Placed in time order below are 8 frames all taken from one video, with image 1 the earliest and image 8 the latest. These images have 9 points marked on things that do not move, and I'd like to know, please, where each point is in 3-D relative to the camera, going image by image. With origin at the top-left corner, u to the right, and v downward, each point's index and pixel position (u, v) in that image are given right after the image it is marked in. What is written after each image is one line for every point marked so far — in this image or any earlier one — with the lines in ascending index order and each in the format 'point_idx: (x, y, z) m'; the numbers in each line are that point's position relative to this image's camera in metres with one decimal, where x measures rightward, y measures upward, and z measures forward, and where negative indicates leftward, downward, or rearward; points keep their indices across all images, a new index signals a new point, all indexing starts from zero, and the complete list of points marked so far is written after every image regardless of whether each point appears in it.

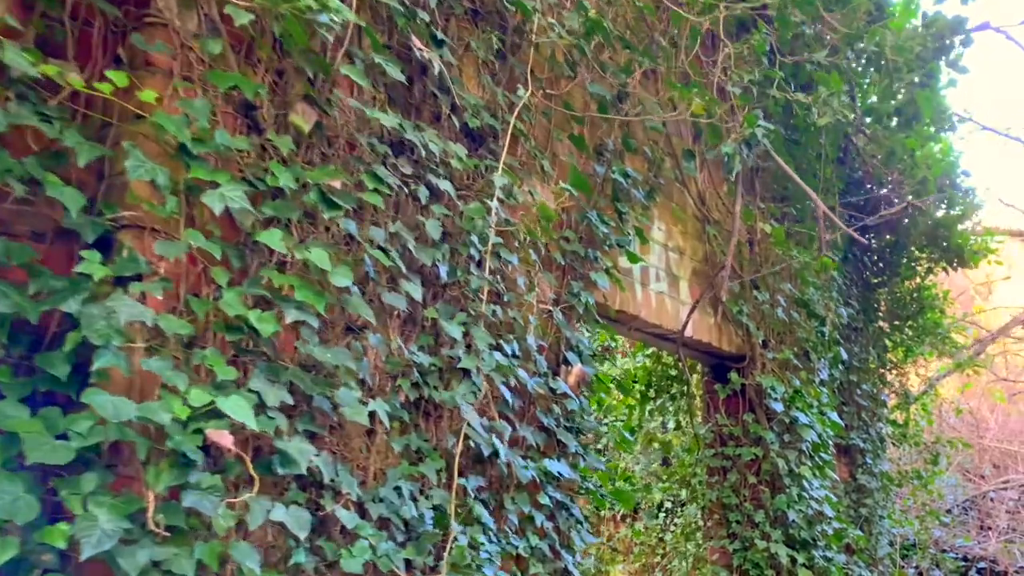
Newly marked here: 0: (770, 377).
0: (+0.9, -0.3, +2.9) m
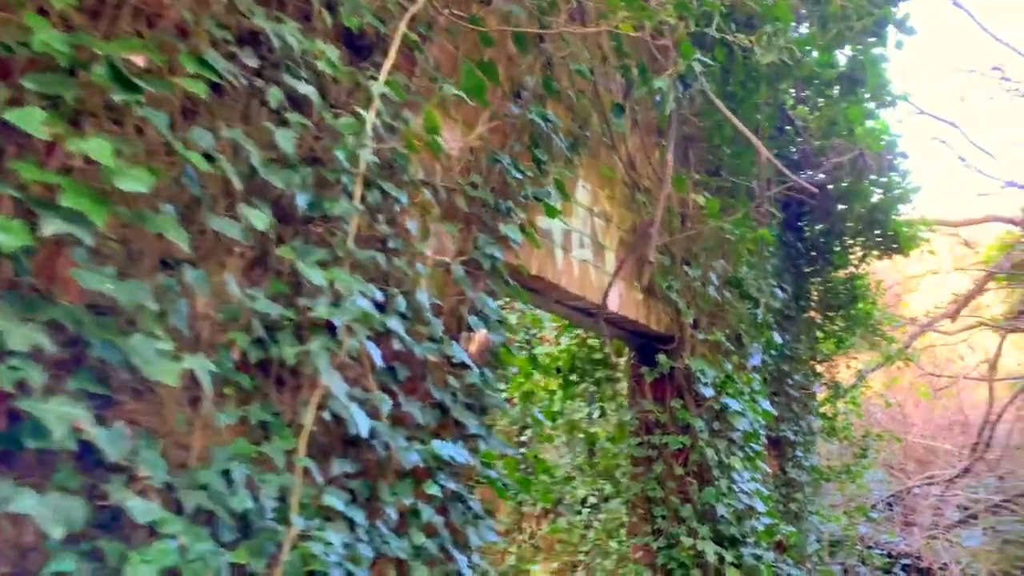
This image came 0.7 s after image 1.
0: (+0.6, -0.2, +2.7) m
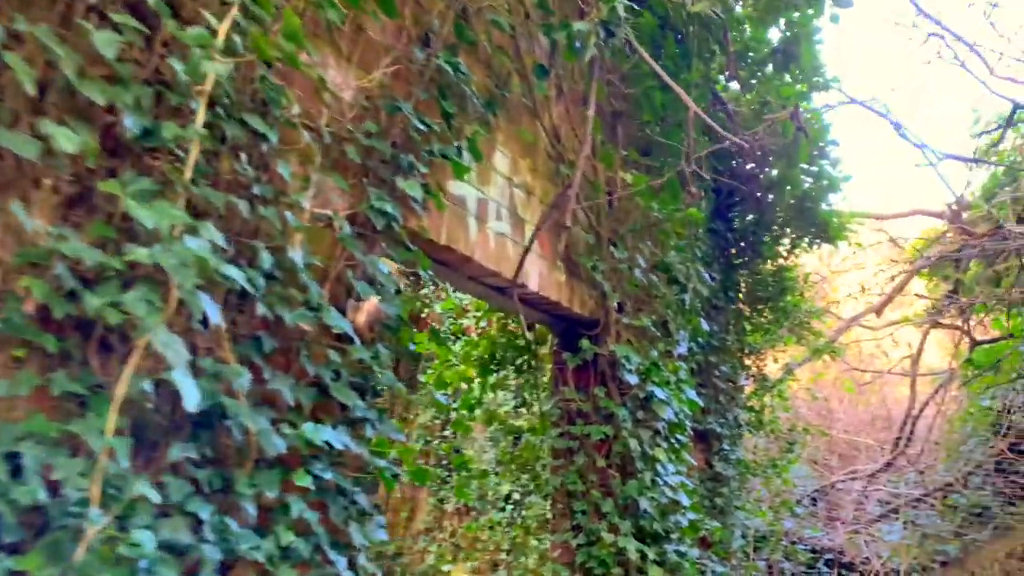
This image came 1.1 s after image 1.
0: (+0.4, -0.2, +2.6) m
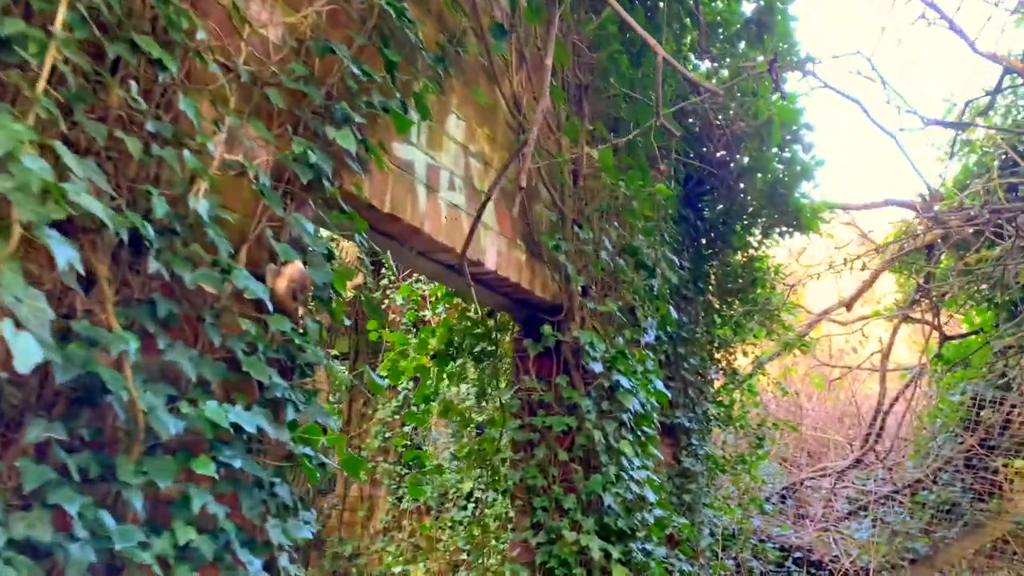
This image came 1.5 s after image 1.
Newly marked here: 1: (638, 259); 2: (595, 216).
0: (+0.2, -0.1, +2.4) m
1: (+0.4, +0.1, +2.7) m
2: (+0.3, +0.2, +2.5) m
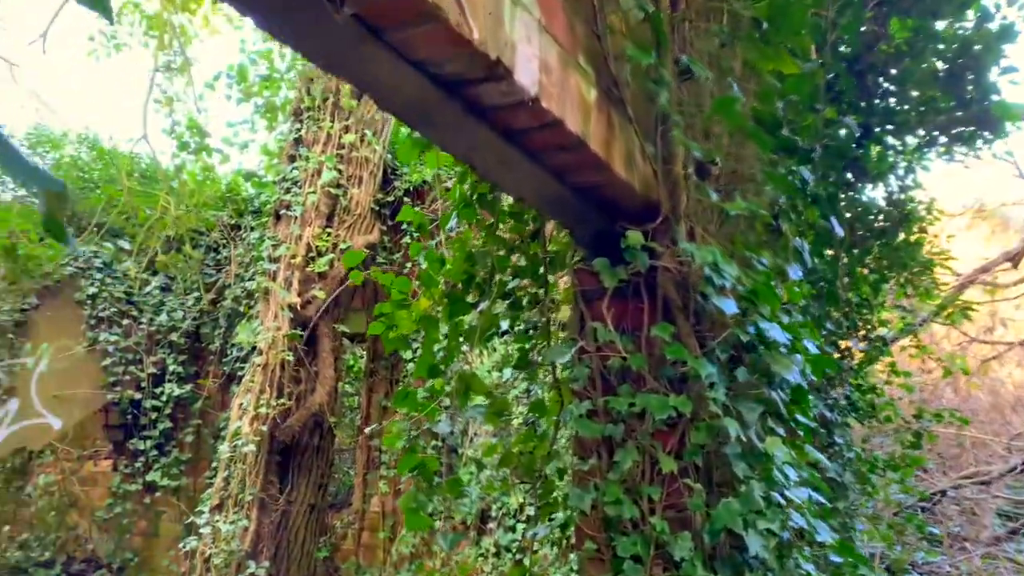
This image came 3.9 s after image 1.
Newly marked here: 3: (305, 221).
0: (+0.3, +0.1, +1.4) m
1: (+0.5, +0.3, +1.6) m
2: (+0.4, +0.4, +1.5) m
3: (-0.9, +0.3, +3.4) m
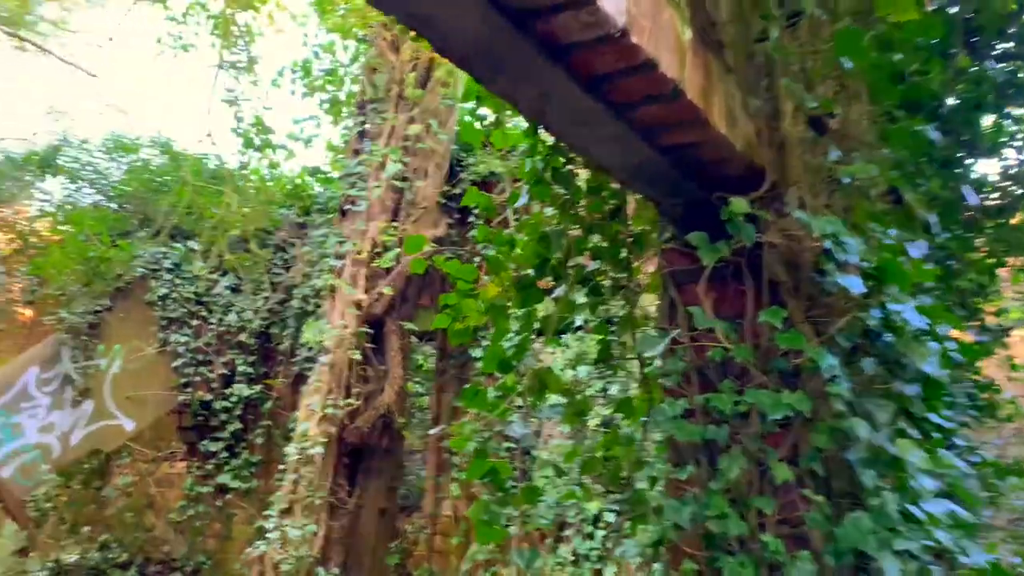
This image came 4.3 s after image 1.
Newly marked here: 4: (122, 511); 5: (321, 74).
0: (+0.5, +0.1, +1.1) m
1: (+0.7, +0.3, +1.4) m
2: (+0.5, +0.5, +1.3) m
3: (-0.6, +0.3, +3.3) m
4: (-1.9, -1.1, +3.9) m
5: (-0.9, +1.0, +3.8) m
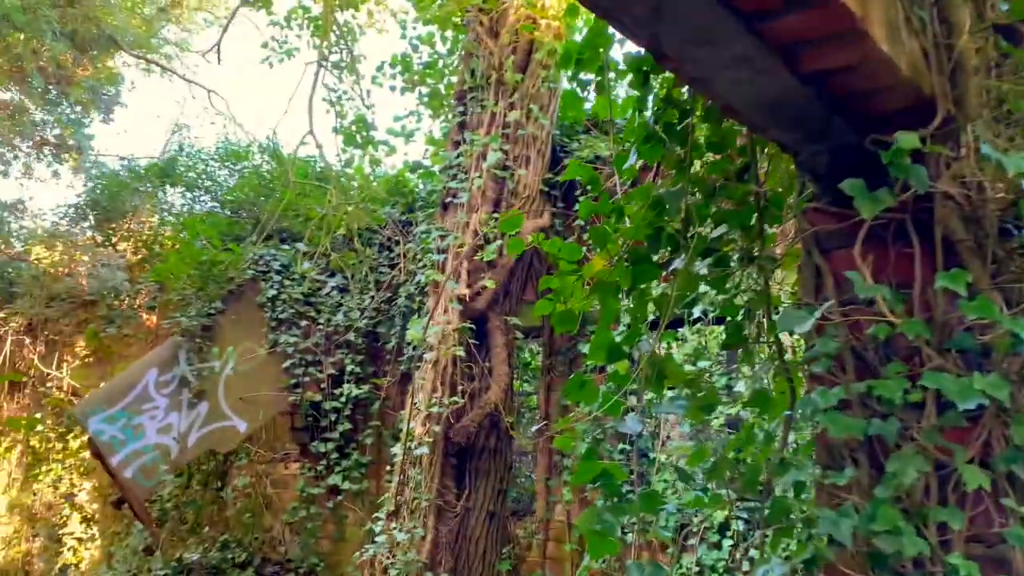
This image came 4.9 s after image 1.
0: (+0.6, +0.2, +0.9) m
1: (+0.8, +0.4, +1.1) m
2: (+0.6, +0.5, +1.0) m
3: (-0.2, +0.3, +3.2) m
4: (-1.3, -1.1, +3.9) m
5: (-0.4, +1.0, +3.8) m
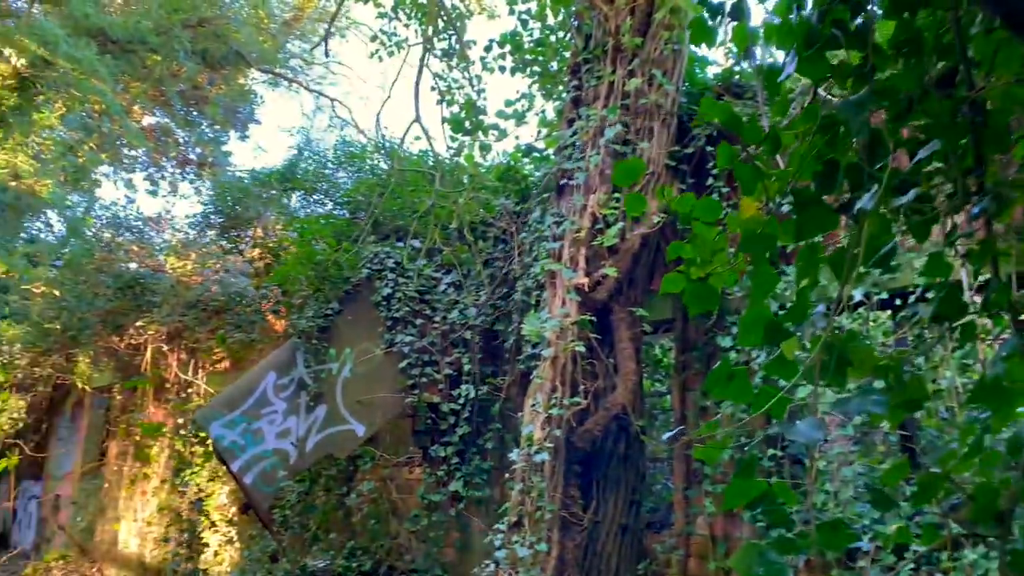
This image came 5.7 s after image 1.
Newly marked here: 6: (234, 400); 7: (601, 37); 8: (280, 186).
0: (+0.7, +0.2, +0.5) m
1: (+0.9, +0.5, +0.7) m
2: (+0.7, +0.6, +0.6) m
3: (+0.3, +0.4, +2.9) m
4: (-0.7, -1.1, +3.8) m
5: (+0.1, +1.1, +3.5) m
6: (-1.3, -0.5, +3.9) m
7: (+0.3, +1.0, +3.1) m
8: (-1.5, +0.6, +5.0) m
